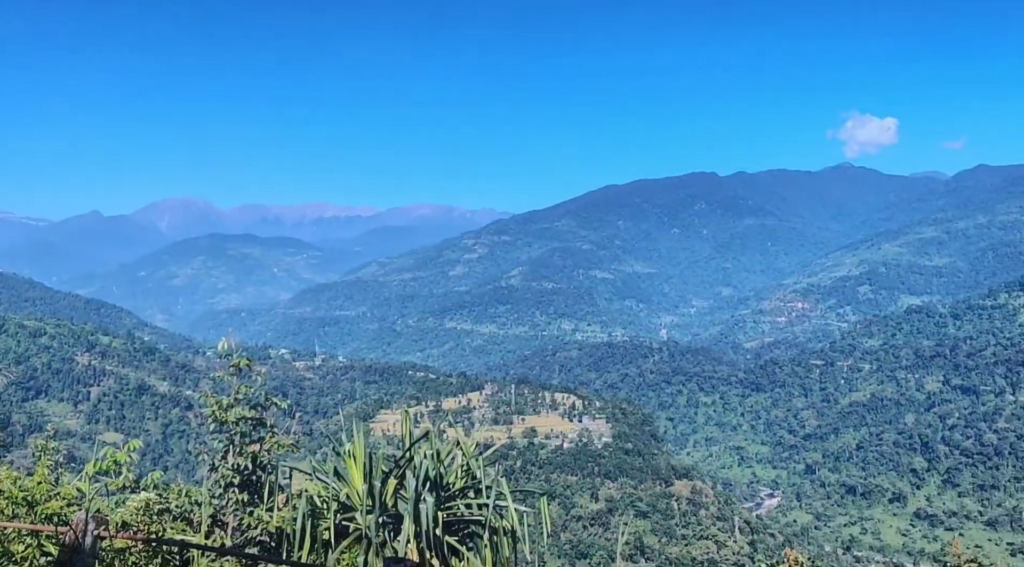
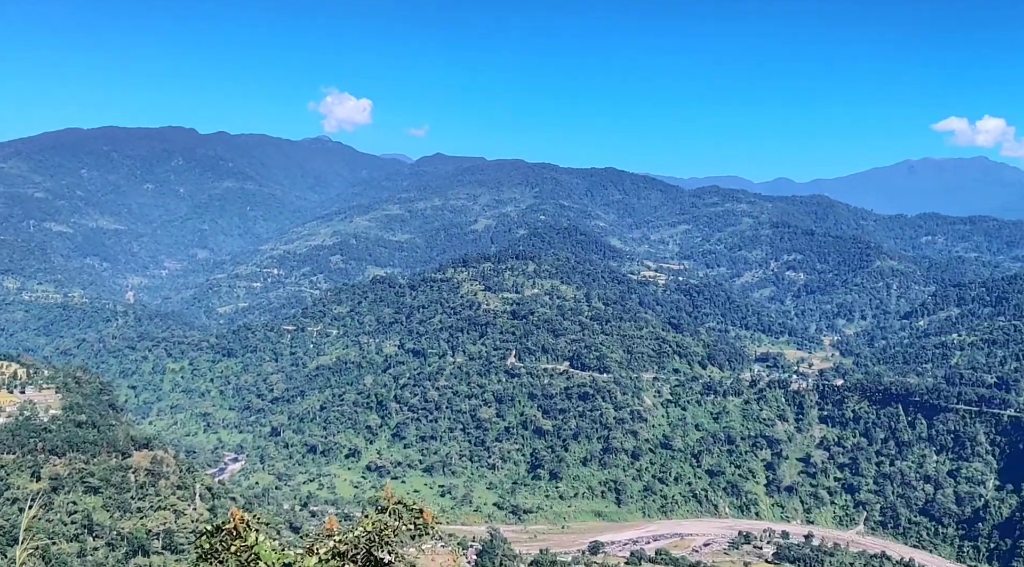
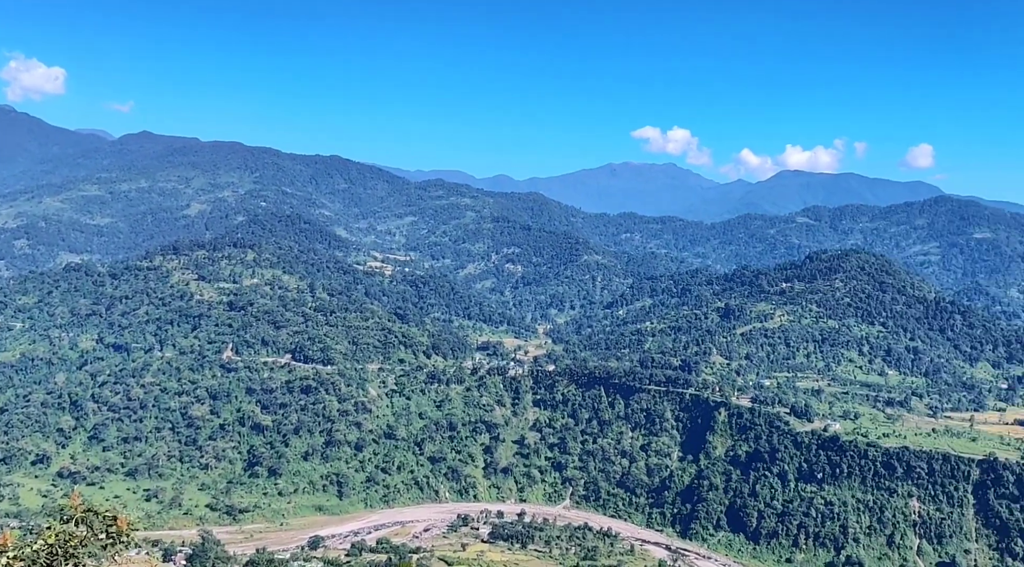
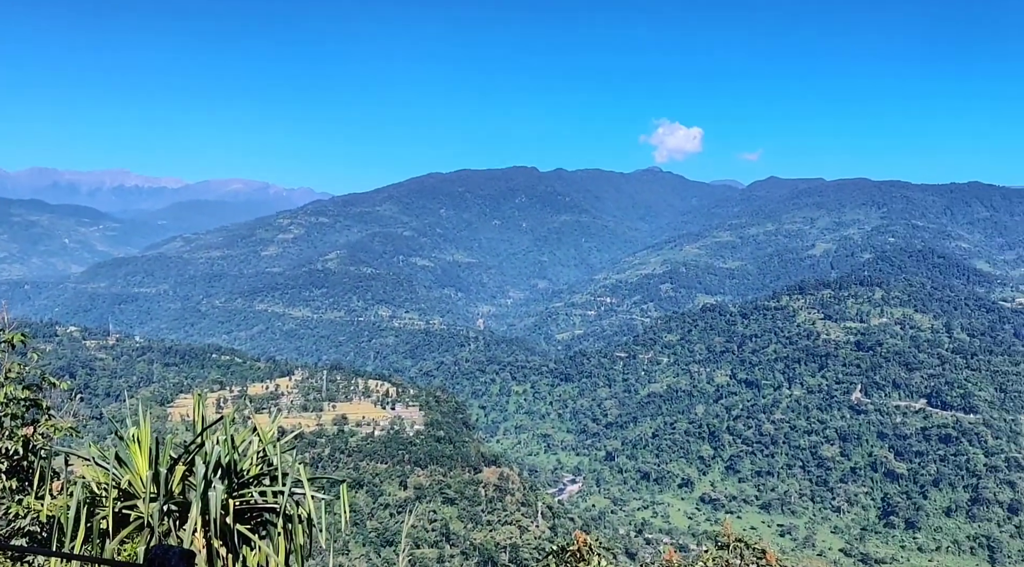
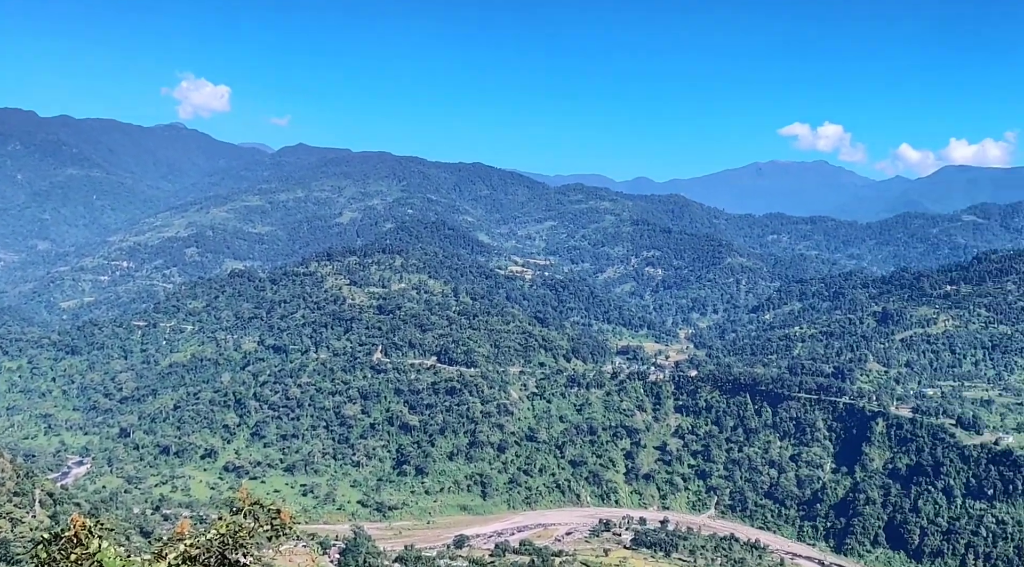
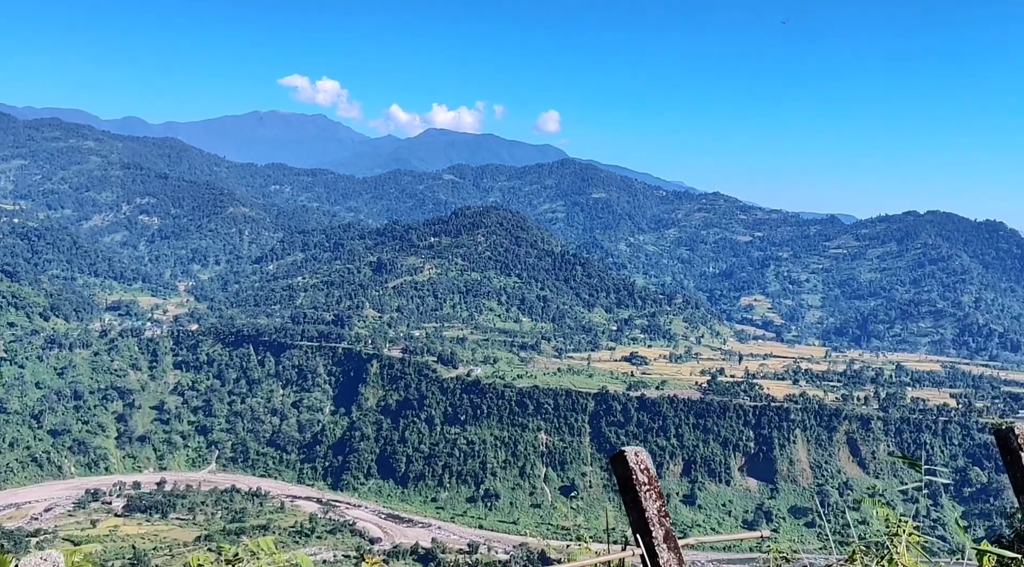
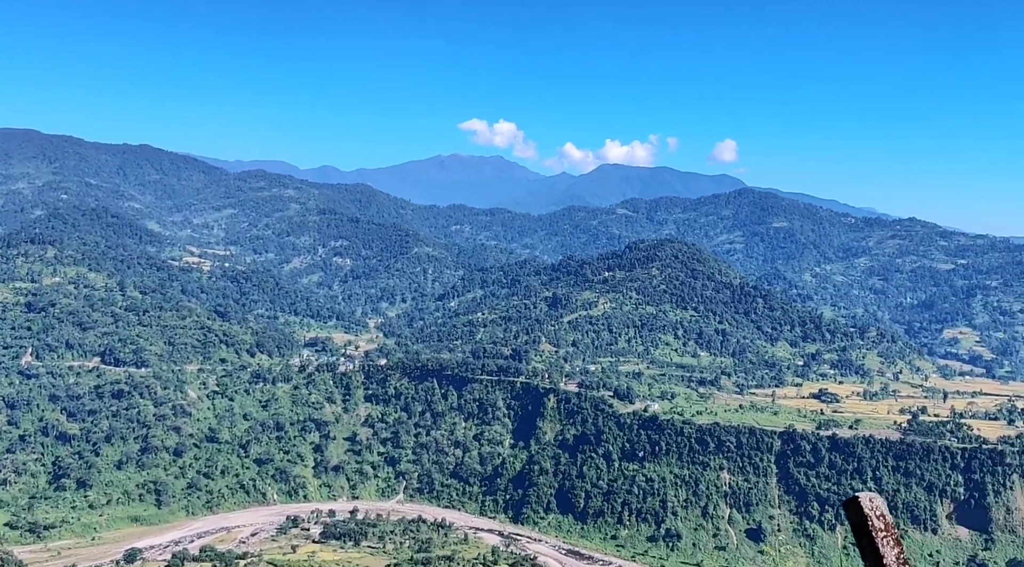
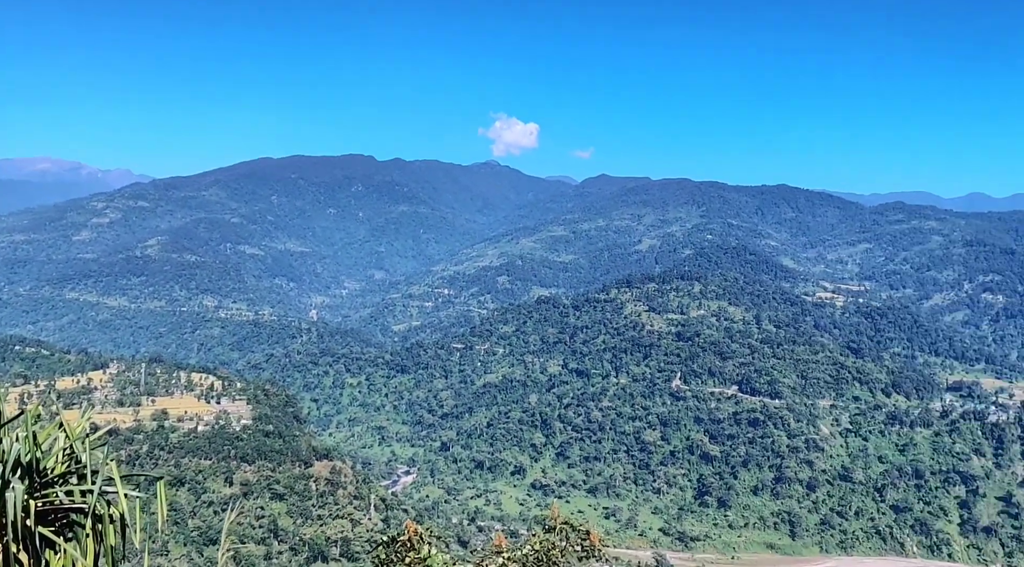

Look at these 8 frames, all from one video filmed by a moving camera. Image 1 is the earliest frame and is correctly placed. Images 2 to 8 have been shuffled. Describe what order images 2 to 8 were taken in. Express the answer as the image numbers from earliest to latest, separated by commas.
4, 8, 2, 5, 3, 7, 6
